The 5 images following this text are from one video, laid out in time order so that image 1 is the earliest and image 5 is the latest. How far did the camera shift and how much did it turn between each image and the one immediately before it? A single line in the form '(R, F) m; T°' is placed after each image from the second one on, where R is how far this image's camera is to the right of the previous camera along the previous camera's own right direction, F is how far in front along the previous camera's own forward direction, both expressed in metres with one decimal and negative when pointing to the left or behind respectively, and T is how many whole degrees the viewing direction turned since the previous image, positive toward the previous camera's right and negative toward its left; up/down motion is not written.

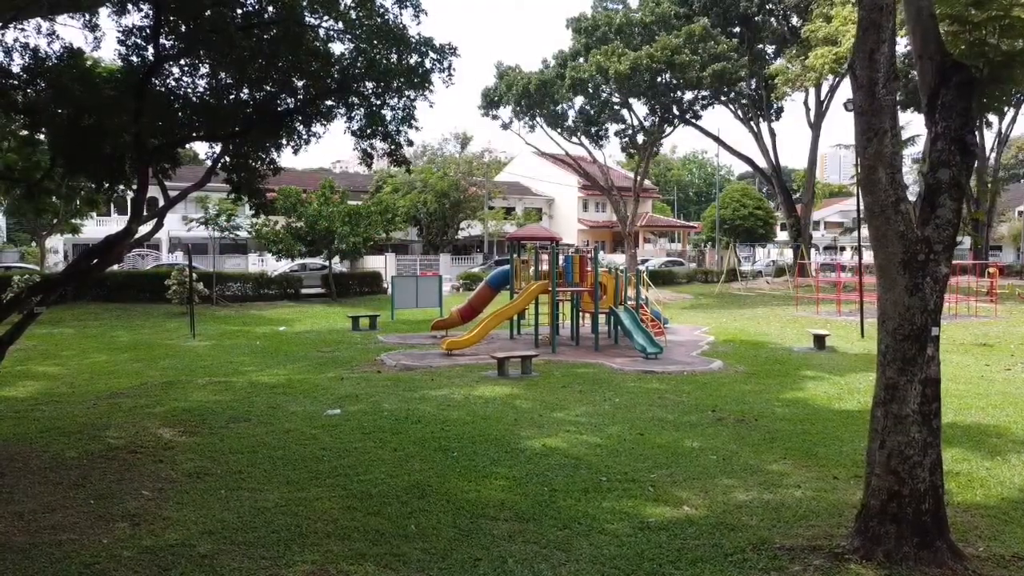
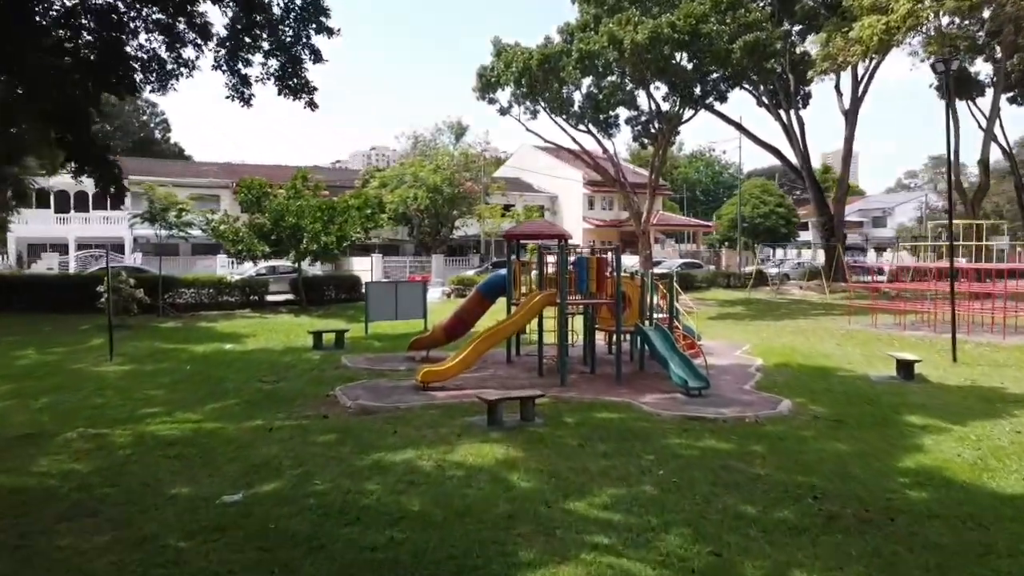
(+0.1, +3.4) m; 0°
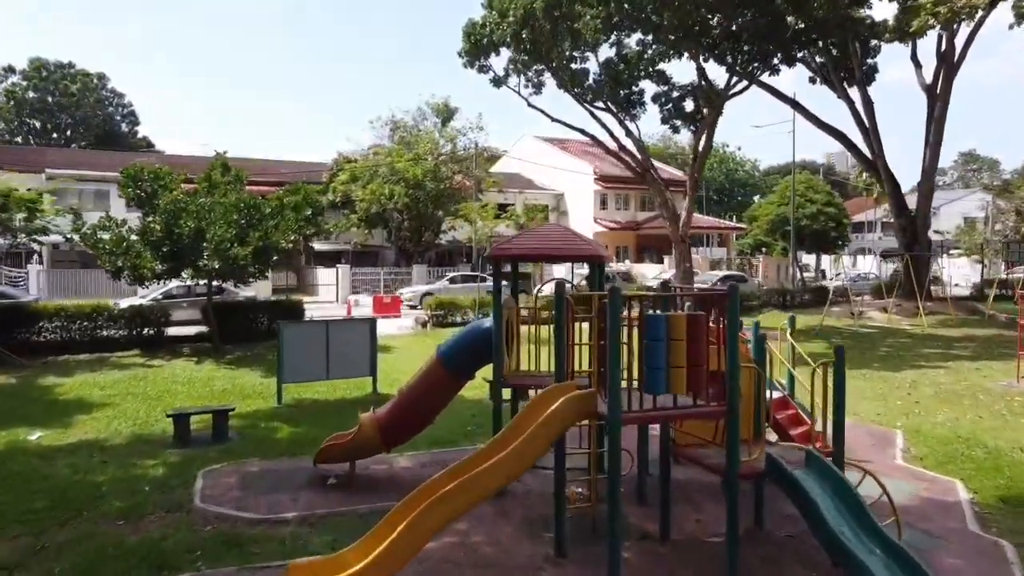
(+0.1, +6.2) m; 0°
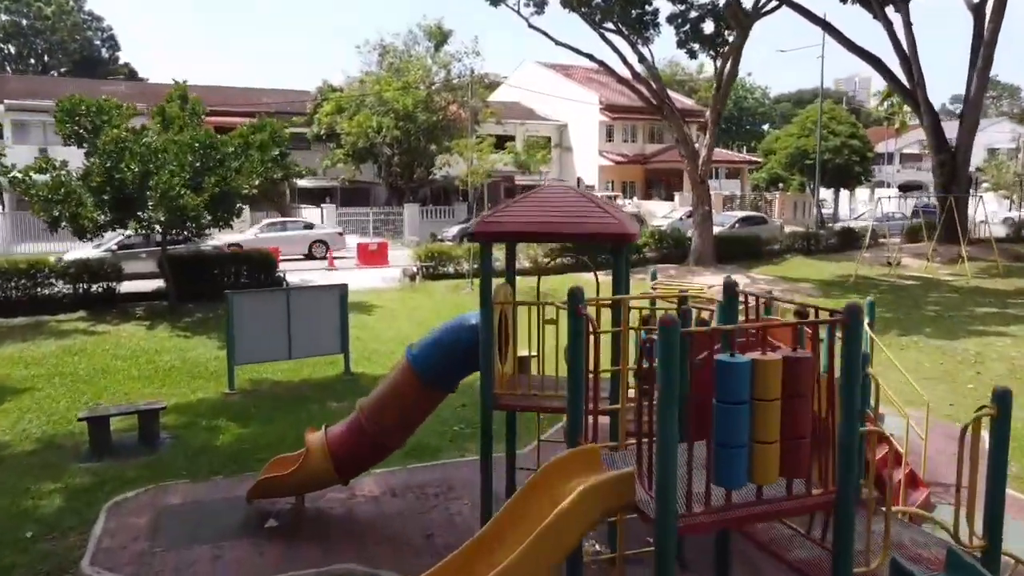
(0.0, +1.9) m; 0°
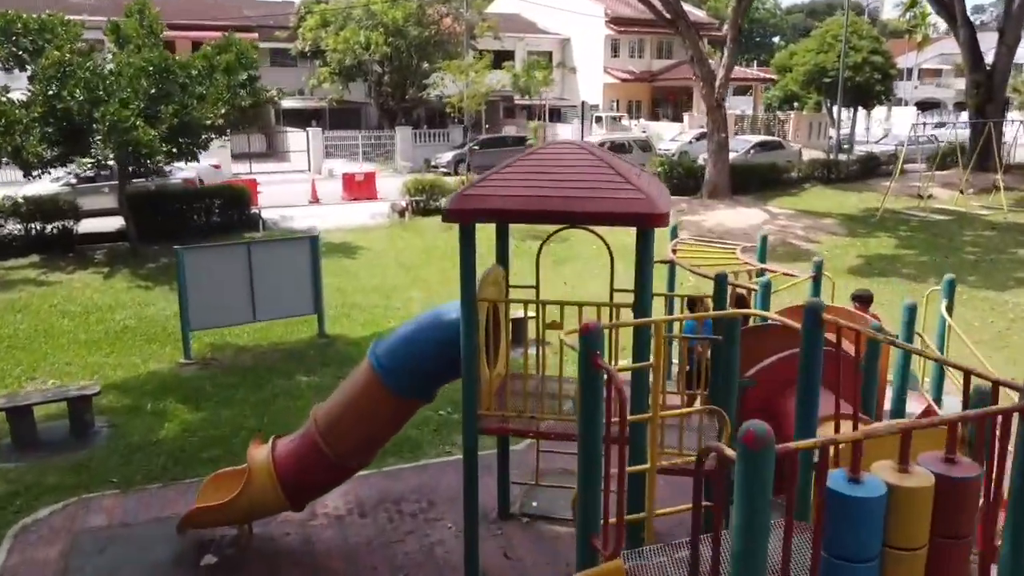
(+0.1, +1.3) m; 0°
